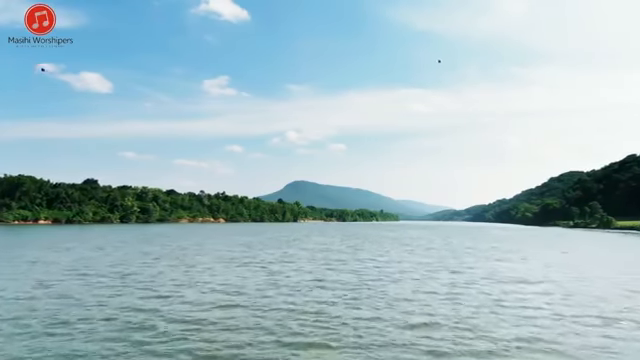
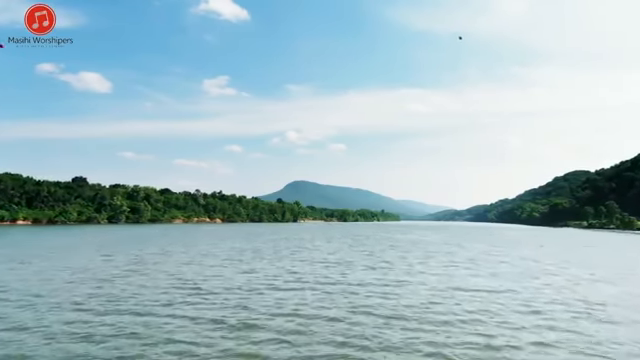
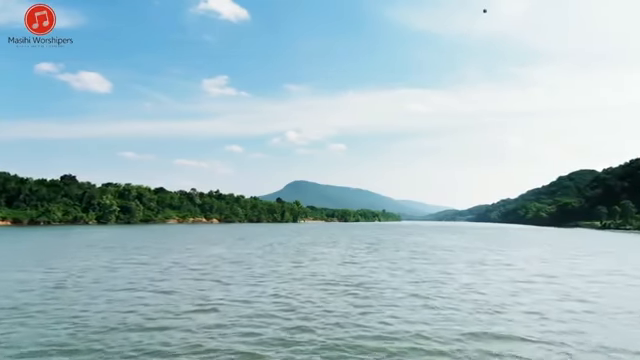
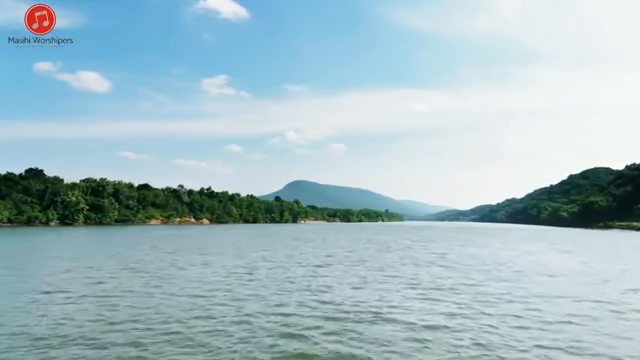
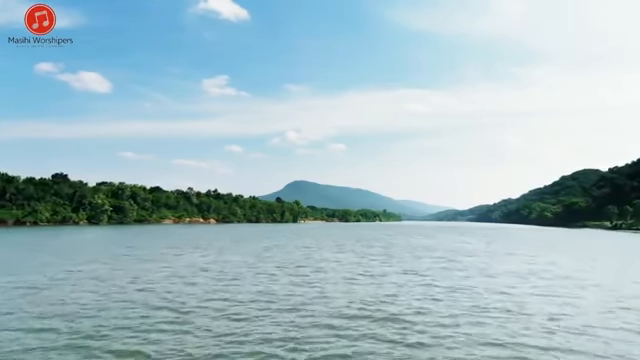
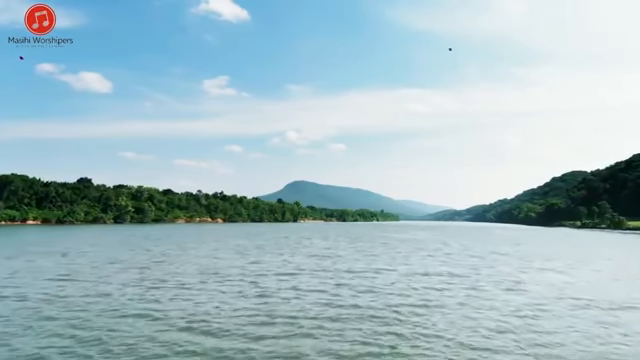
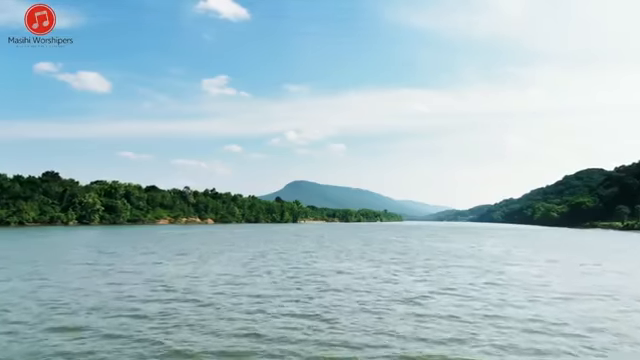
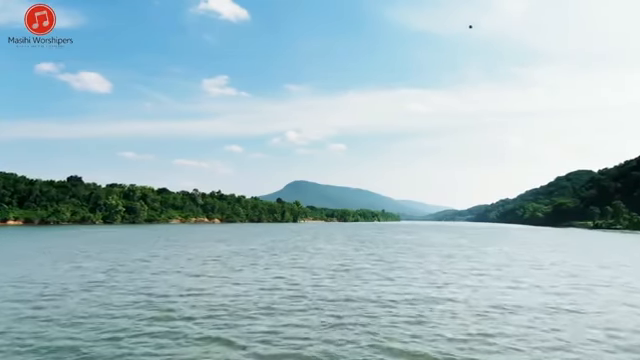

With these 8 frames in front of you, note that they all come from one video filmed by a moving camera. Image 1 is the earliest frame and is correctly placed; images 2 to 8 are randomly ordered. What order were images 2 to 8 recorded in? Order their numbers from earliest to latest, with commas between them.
6, 2, 8, 3, 5, 7, 4
